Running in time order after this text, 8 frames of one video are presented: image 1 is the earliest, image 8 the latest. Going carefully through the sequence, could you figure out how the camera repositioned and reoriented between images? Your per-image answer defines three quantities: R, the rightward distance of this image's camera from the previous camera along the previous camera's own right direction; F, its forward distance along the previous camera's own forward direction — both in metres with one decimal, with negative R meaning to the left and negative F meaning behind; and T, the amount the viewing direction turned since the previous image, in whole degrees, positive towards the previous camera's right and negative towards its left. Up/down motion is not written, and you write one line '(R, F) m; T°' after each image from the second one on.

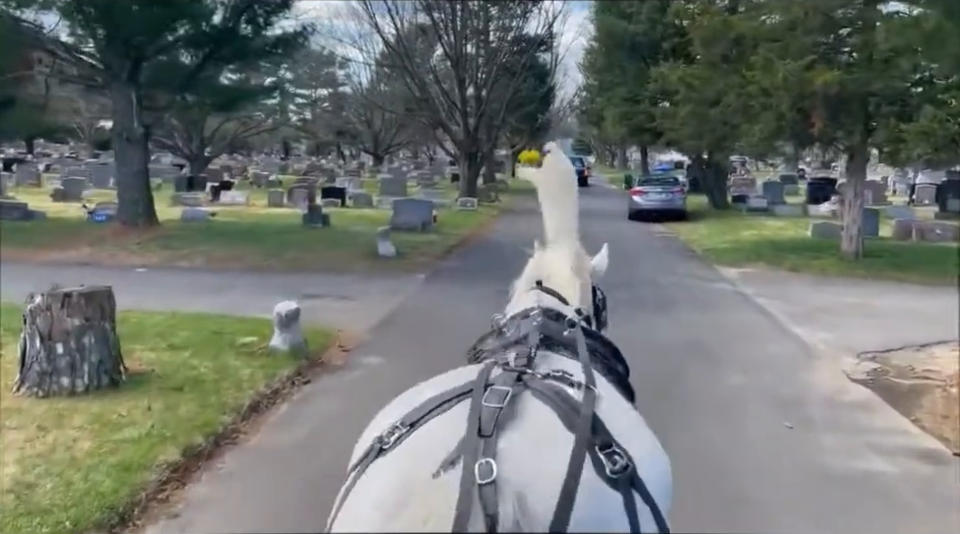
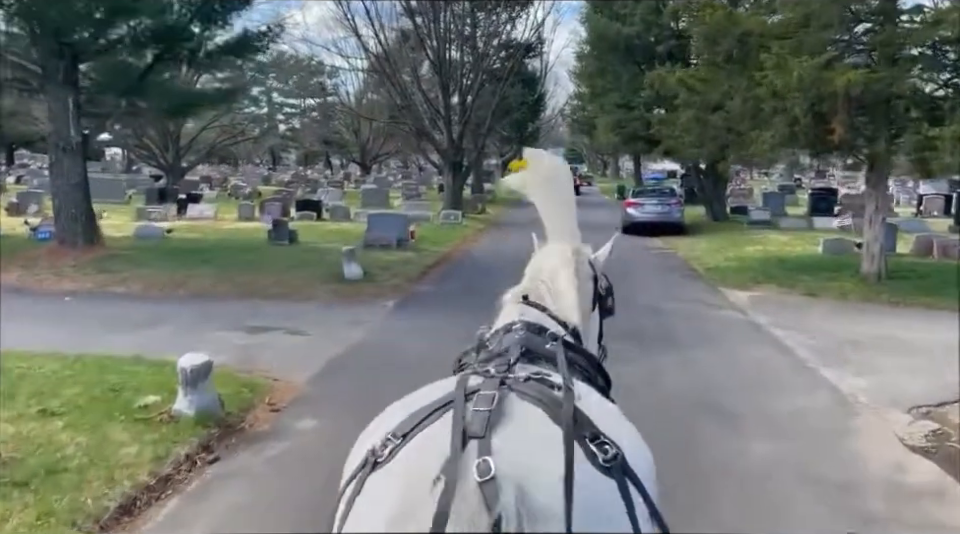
(+0.3, +1.8) m; +1°
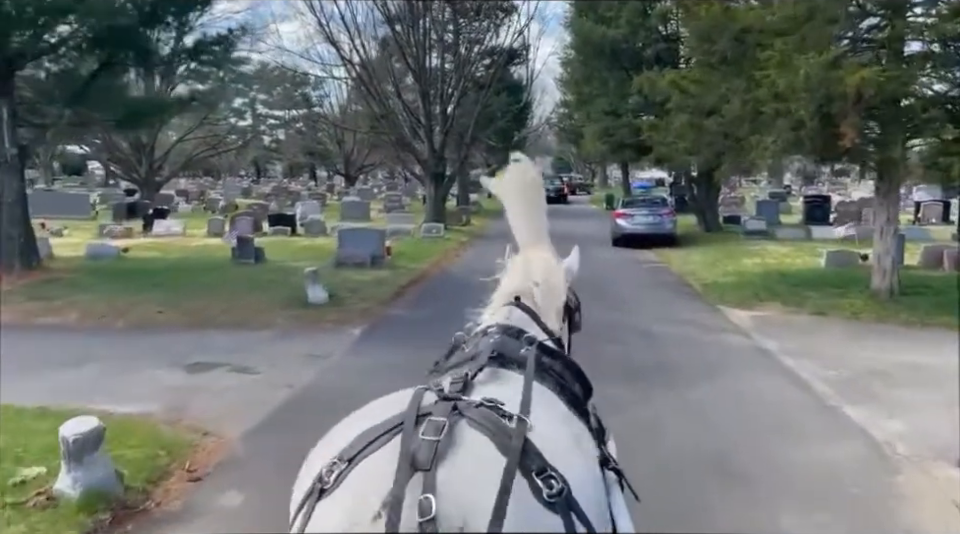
(+0.2, +1.3) m; +1°
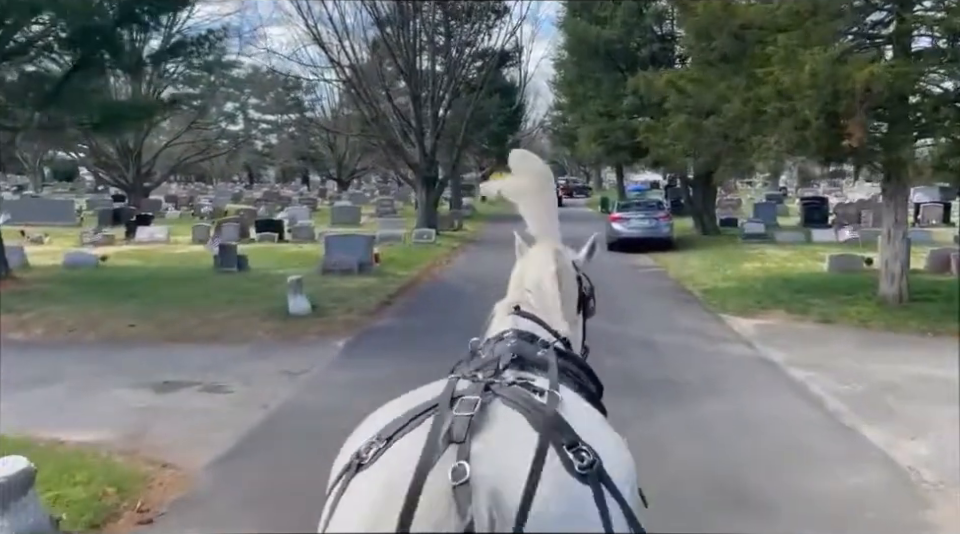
(+0.1, +0.6) m; 0°
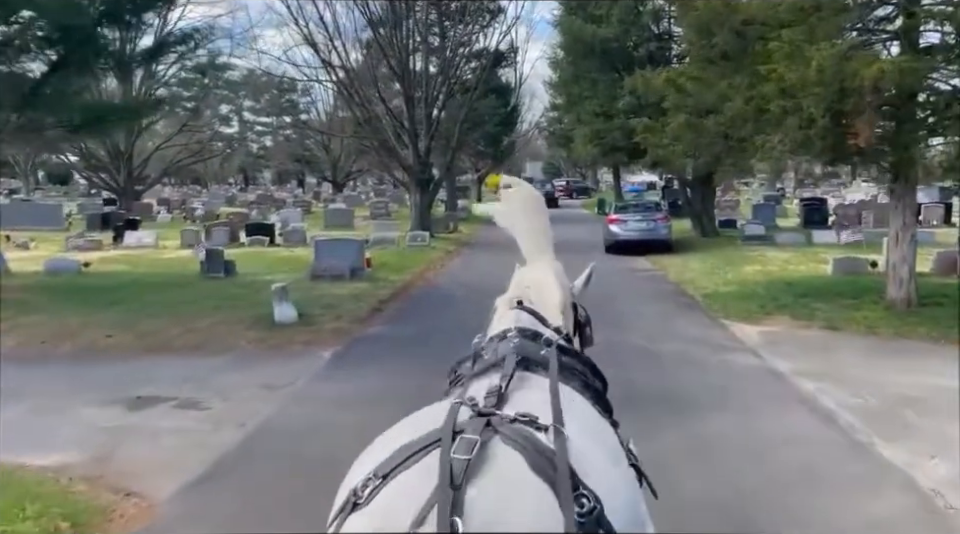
(+0.1, +0.5) m; 0°
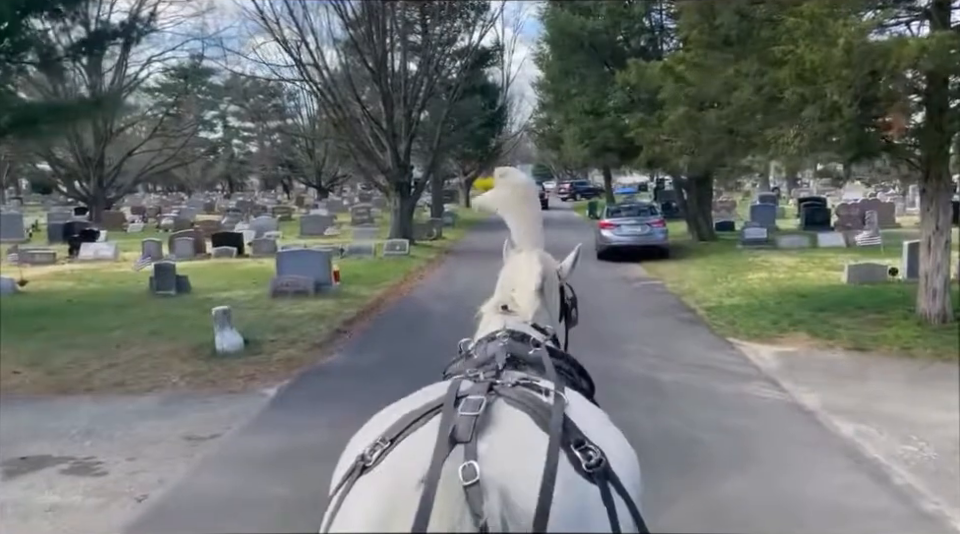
(+0.2, +1.7) m; +1°
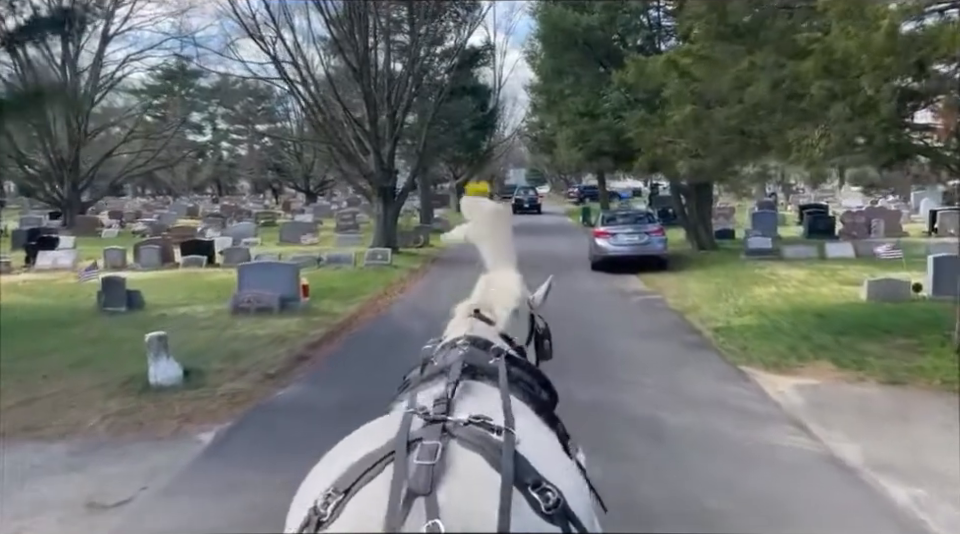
(+0.2, +1.5) m; 0°
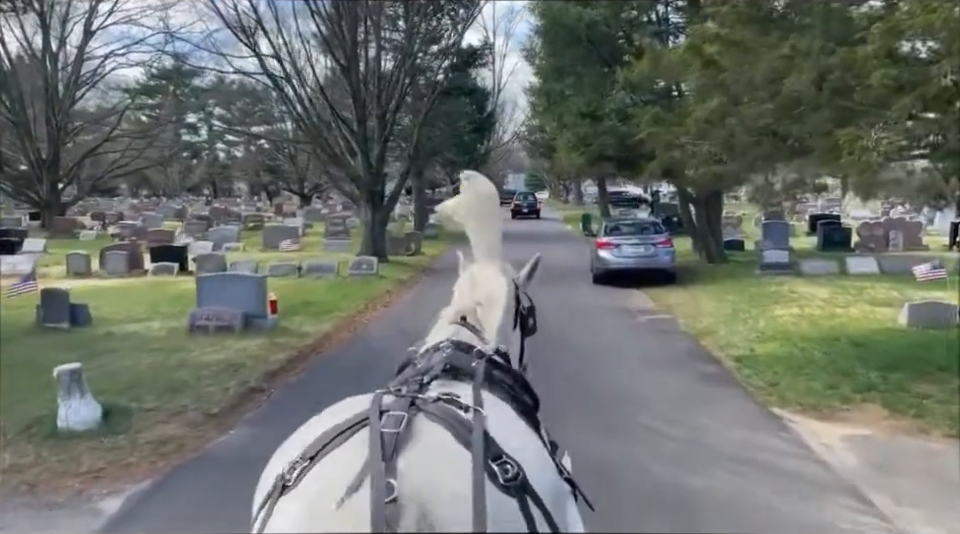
(+0.1, +1.7) m; 0°
